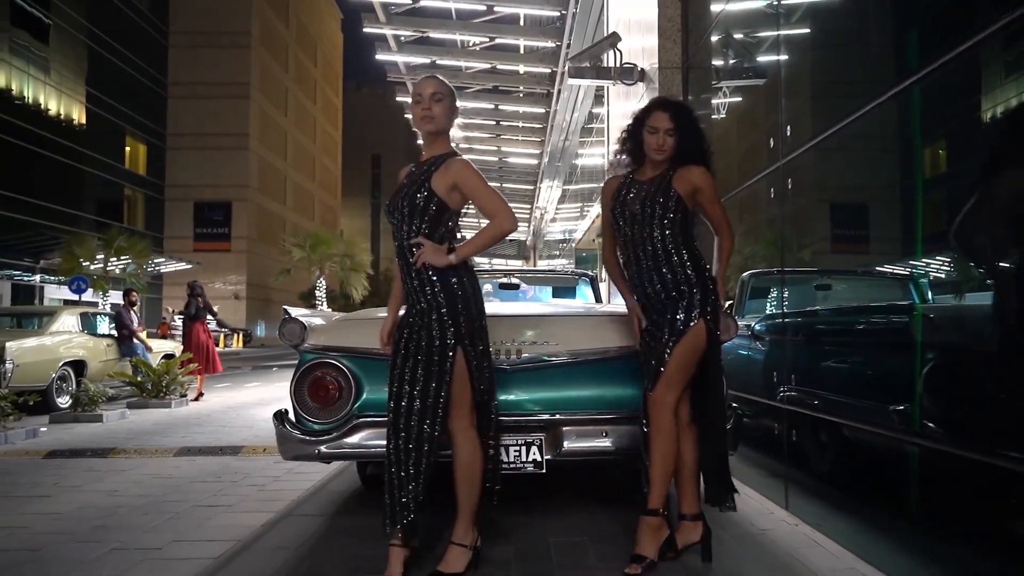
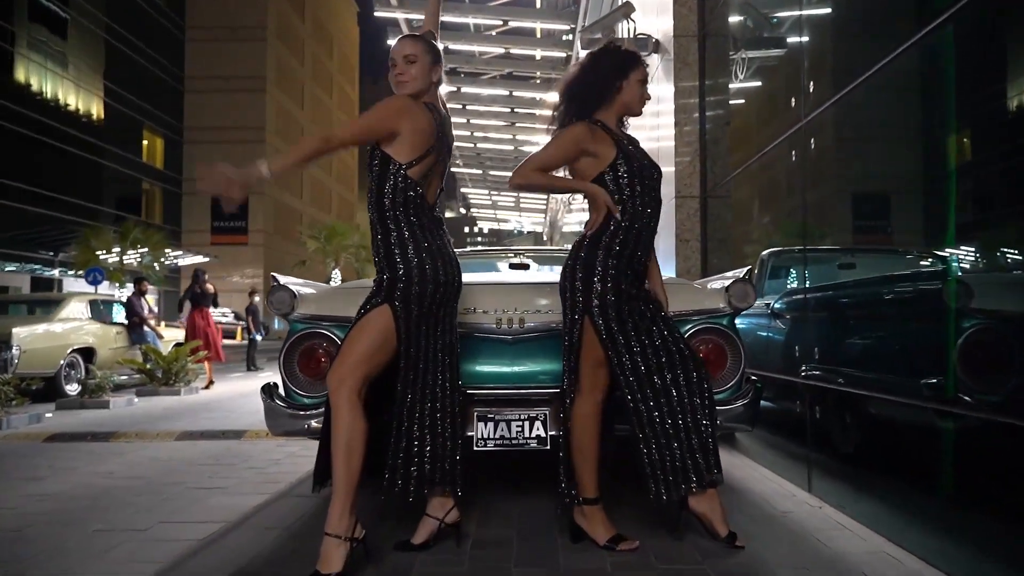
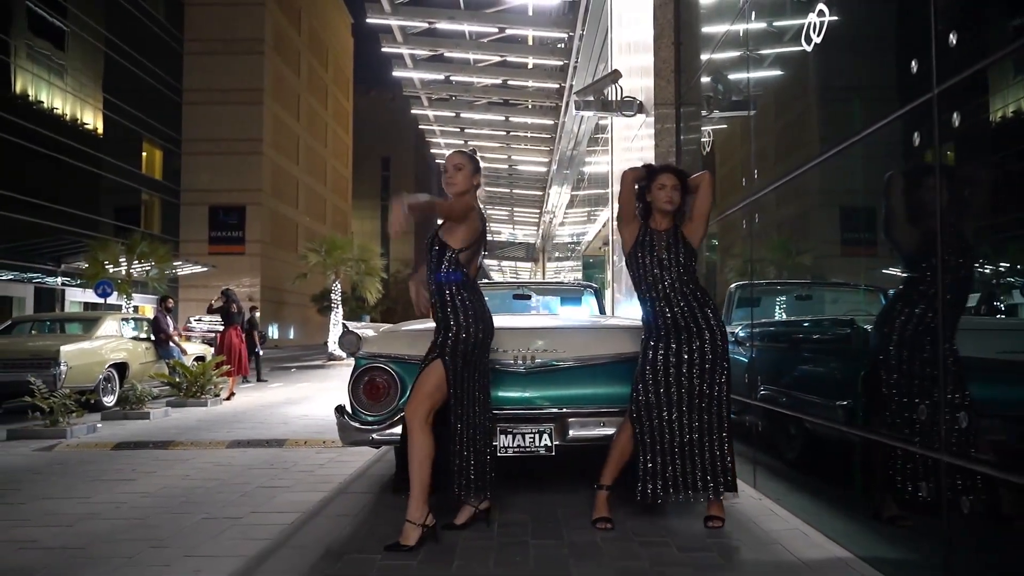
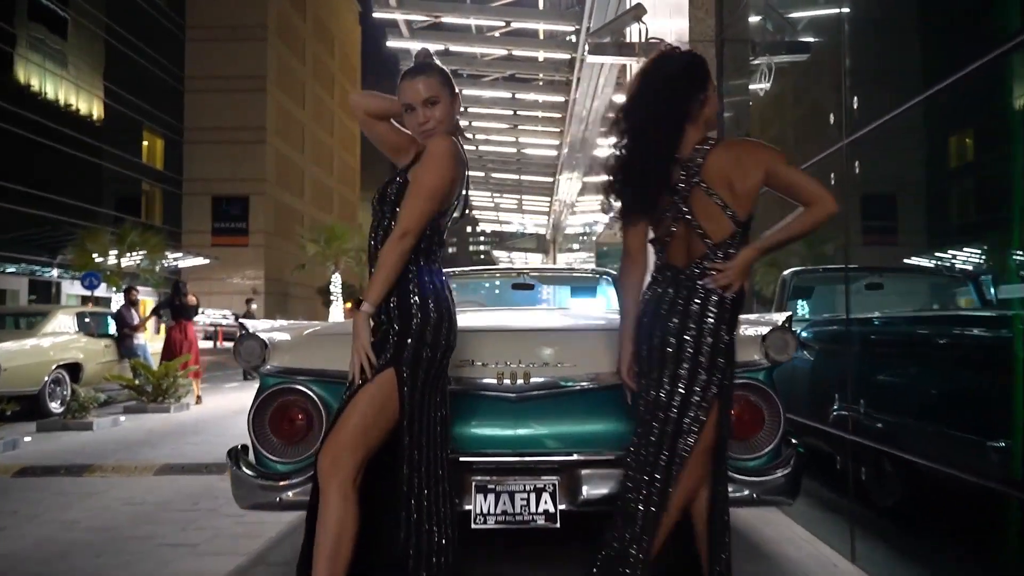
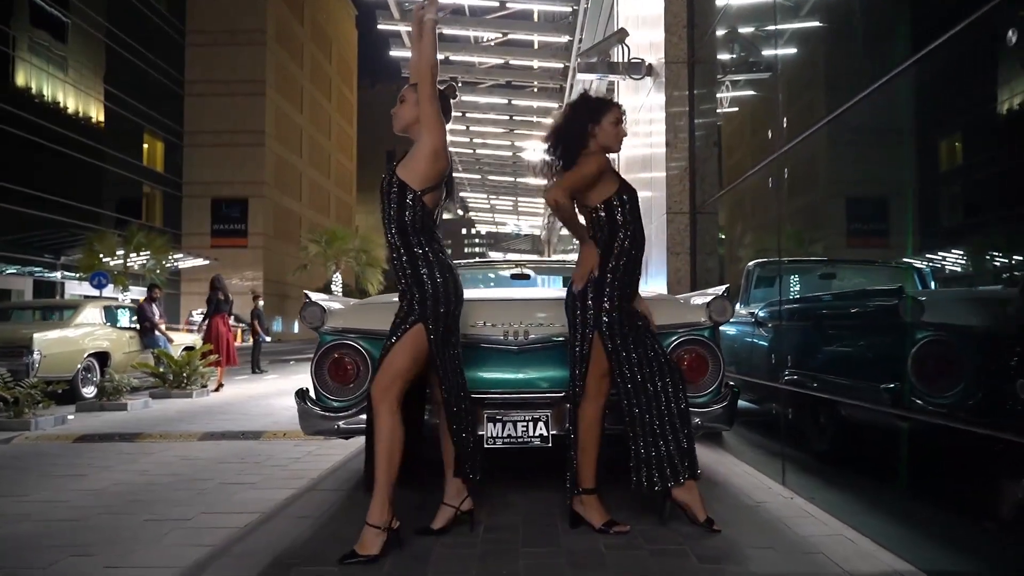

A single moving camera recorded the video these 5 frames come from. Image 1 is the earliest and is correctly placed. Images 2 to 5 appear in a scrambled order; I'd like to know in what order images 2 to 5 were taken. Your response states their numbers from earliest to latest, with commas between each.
3, 5, 2, 4
